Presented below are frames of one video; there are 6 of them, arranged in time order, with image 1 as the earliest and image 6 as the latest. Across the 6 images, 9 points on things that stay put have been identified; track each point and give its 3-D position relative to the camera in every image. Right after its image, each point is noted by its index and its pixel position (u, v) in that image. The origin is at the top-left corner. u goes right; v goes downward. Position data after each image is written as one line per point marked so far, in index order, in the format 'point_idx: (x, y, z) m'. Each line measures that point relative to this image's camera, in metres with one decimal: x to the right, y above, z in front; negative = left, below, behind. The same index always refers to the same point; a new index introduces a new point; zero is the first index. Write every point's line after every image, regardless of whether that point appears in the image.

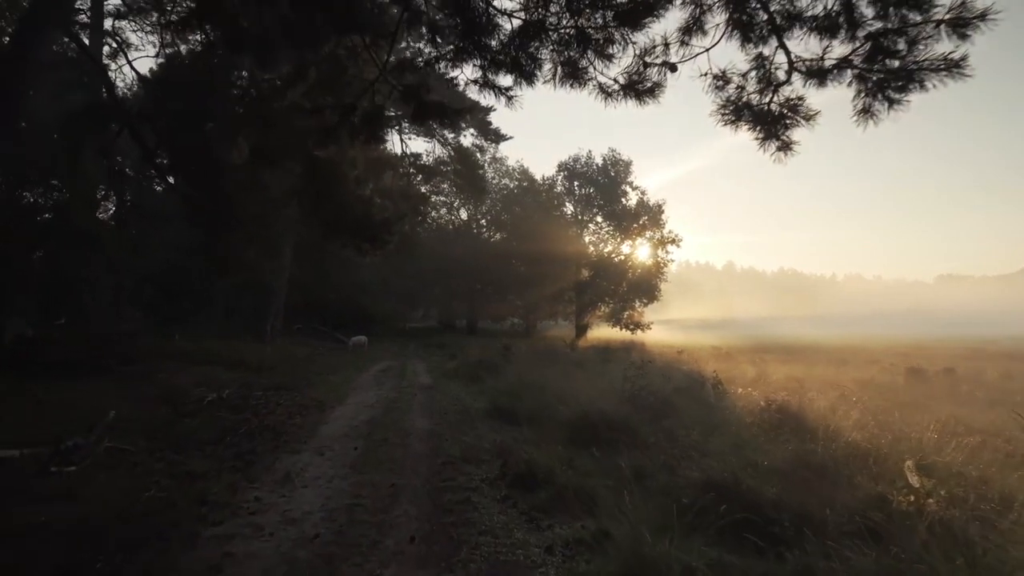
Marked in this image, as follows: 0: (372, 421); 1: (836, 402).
0: (-2.8, -2.7, +12.4) m
1: (+8.0, -2.8, +15.3) m
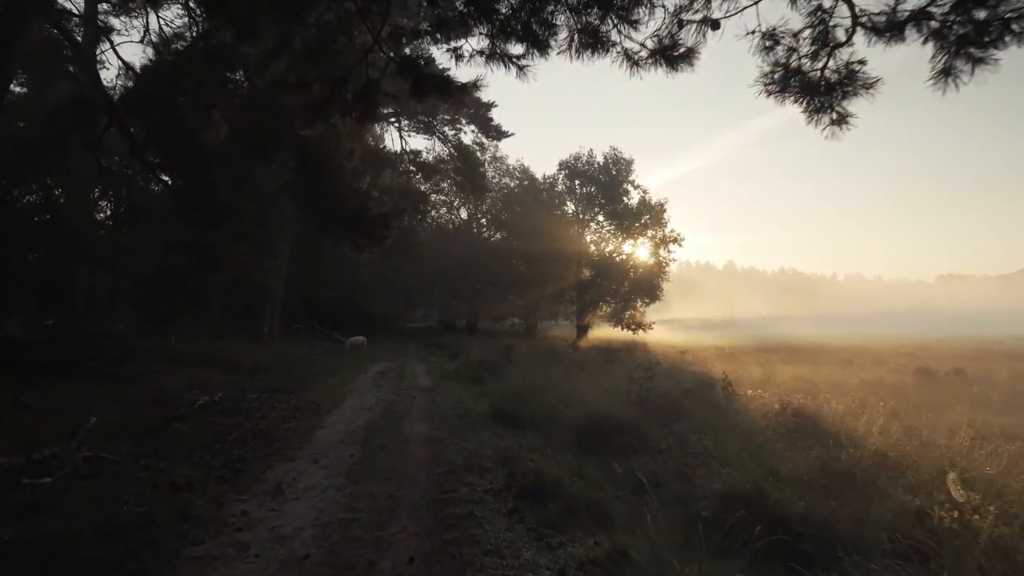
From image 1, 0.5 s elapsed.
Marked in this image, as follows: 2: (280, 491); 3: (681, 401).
0: (-2.8, -2.7, +11.9) m
1: (+8.1, -2.8, +14.8) m
2: (-2.8, -2.5, +7.5) m
3: (+3.5, -2.3, +12.5) m
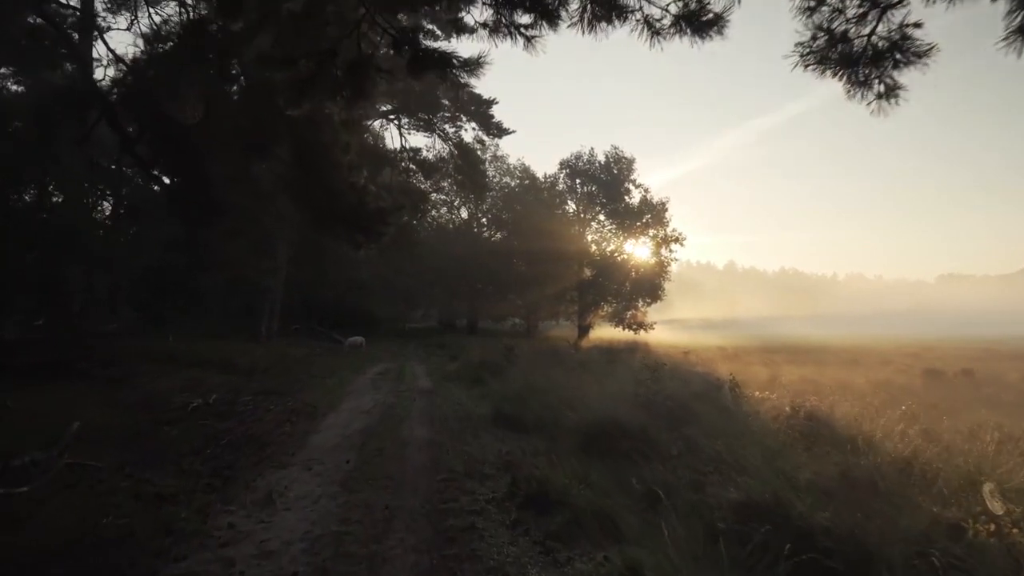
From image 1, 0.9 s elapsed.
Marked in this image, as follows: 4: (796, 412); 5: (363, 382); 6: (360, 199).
0: (-2.7, -2.6, +11.5) m
1: (+8.1, -2.8, +14.4) m
2: (-2.8, -2.4, +7.1) m
3: (+3.5, -2.3, +12.1) m
4: (+5.5, -2.4, +11.9) m
5: (-4.6, -2.9, +19.0) m
6: (-3.0, +1.8, +12.3) m
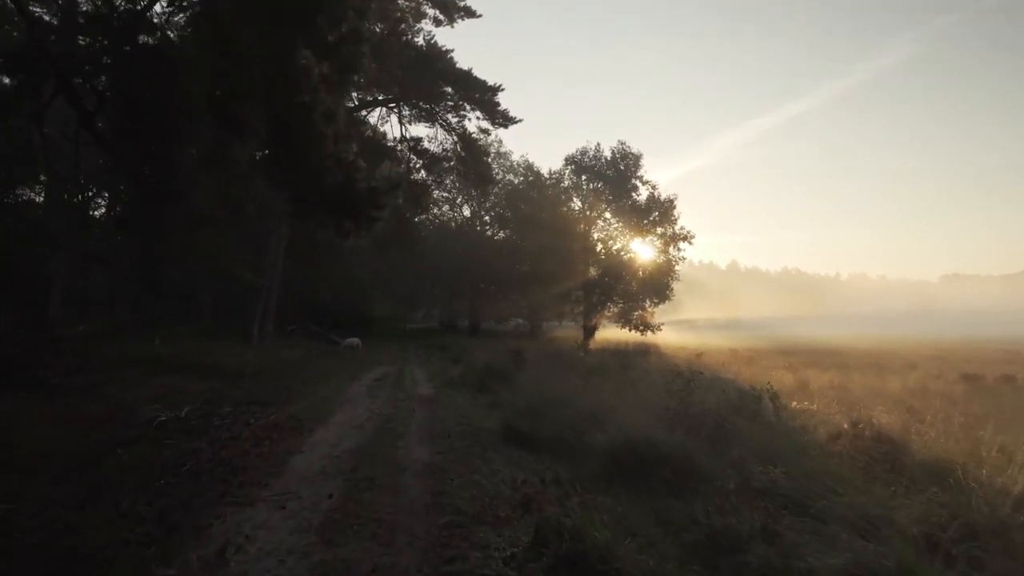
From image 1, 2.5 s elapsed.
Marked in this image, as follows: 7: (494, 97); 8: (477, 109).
0: (-2.5, -2.6, +9.9) m
1: (+8.4, -2.7, +12.7) m
2: (-2.5, -2.4, +5.4) m
3: (+3.8, -2.2, +10.5) m
4: (+5.7, -2.4, +10.3) m
5: (-4.3, -2.9, +17.3) m
6: (-2.8, +1.8, +10.7) m
7: (-0.6, +6.0, +19.1) m
8: (-1.1, +5.7, +19.5) m
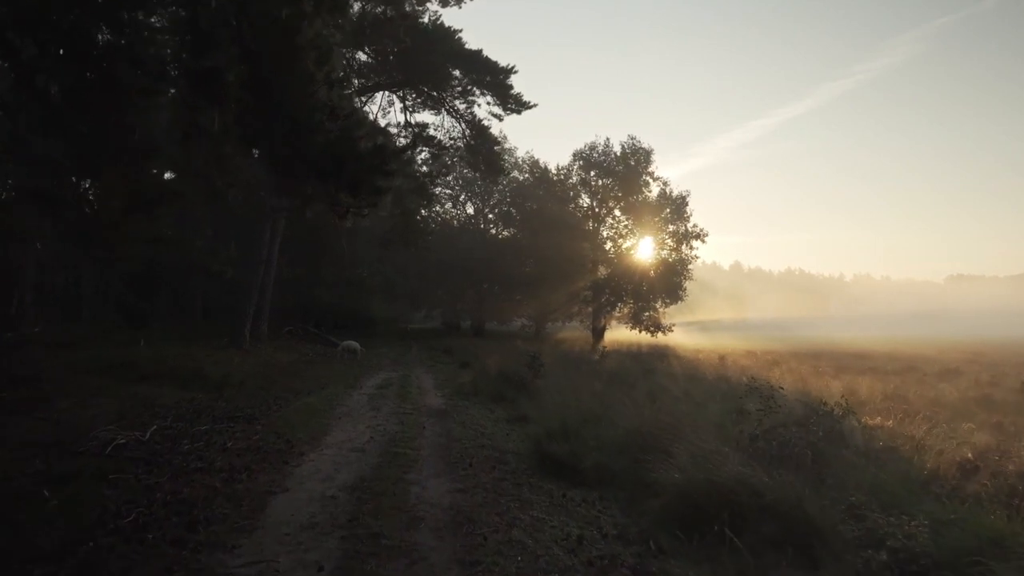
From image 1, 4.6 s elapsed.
0: (-1.9, -2.5, +7.8) m
1: (+8.9, -2.7, +10.6) m
2: (-2.0, -2.3, +3.4) m
3: (+4.3, -2.2, +8.4) m
4: (+6.3, -2.3, +8.2) m
5: (-3.8, -2.8, +15.3) m
6: (-2.3, +1.9, +8.6) m
7: (0.0, +6.1, +17.0) m
8: (-0.6, +5.7, +17.4) m
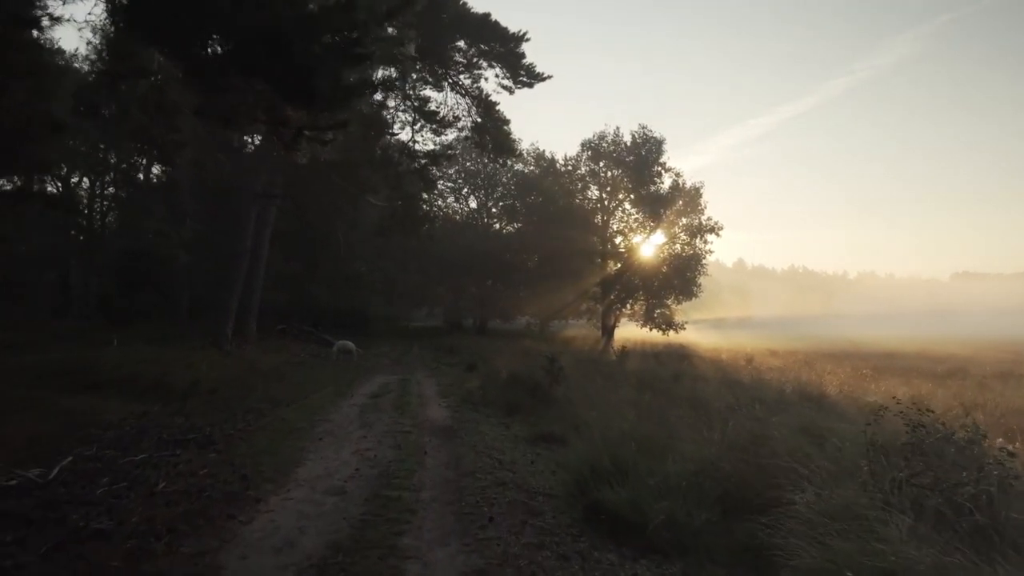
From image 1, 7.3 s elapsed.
0: (-1.6, -2.3, +5.2) m
1: (+9.3, -2.5, +8.0) m
2: (-1.6, -2.2, +0.7) m
3: (+4.7, -2.0, +5.7) m
4: (+6.7, -2.1, +5.5) m
5: (-3.4, -2.6, +12.6) m
6: (-1.9, +2.1, +6.0) m
7: (+0.4, +6.3, +14.4) m
8: (-0.2, +6.0, +14.8) m
